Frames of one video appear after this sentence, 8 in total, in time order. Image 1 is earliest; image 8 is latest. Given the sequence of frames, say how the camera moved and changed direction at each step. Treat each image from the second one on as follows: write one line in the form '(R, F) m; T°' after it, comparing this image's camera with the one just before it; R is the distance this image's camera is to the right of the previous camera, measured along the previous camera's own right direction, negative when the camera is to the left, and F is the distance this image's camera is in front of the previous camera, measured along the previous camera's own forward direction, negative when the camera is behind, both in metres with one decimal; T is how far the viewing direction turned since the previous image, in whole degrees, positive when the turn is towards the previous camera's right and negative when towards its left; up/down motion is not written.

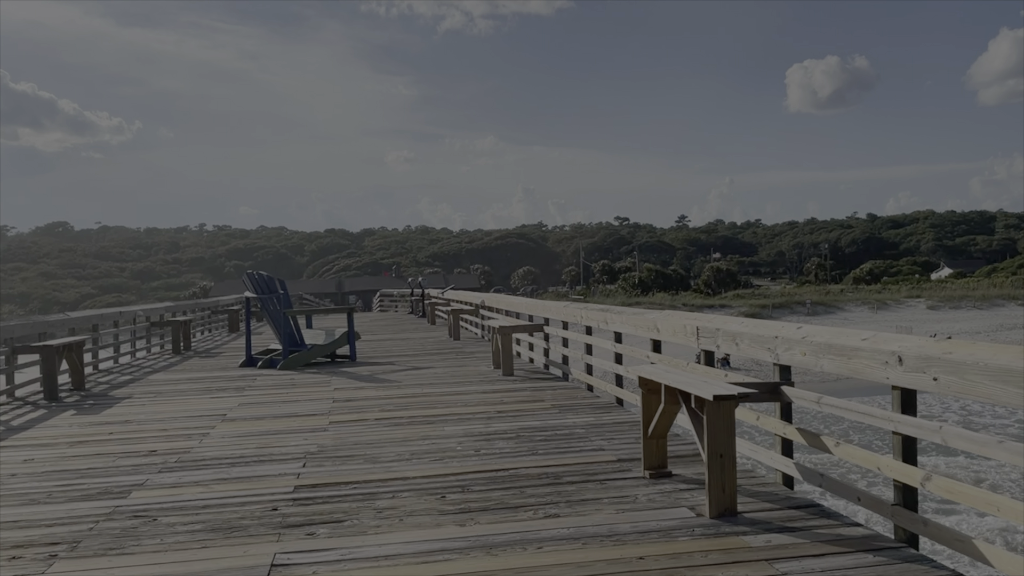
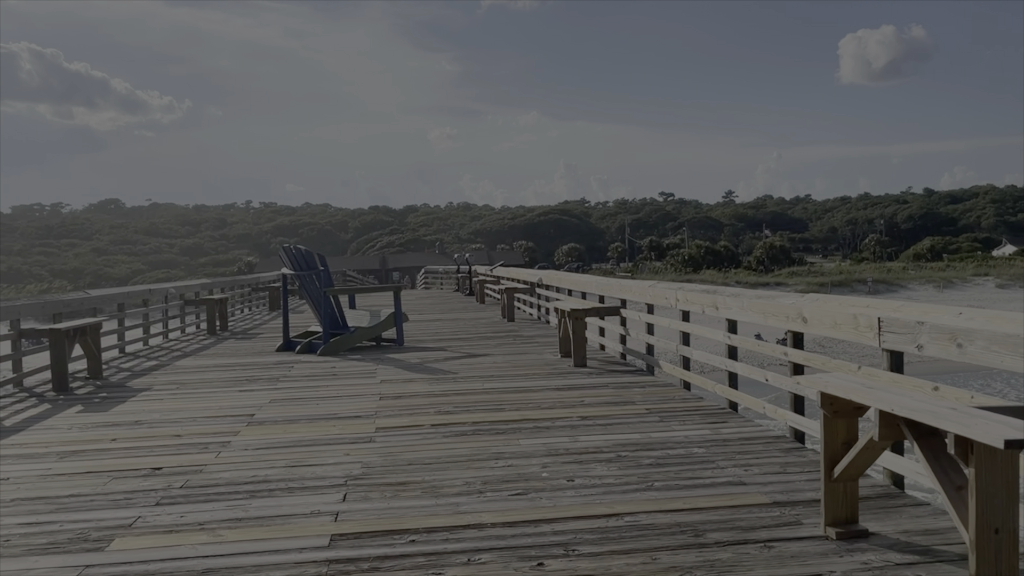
(-0.3, +1.1) m; -3°
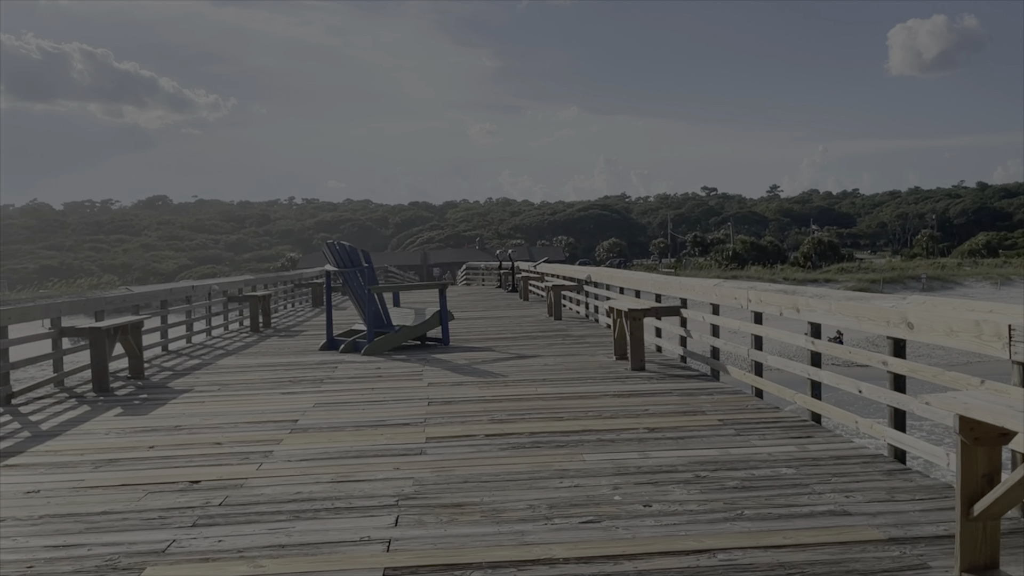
(-0.1, +0.3) m; -3°
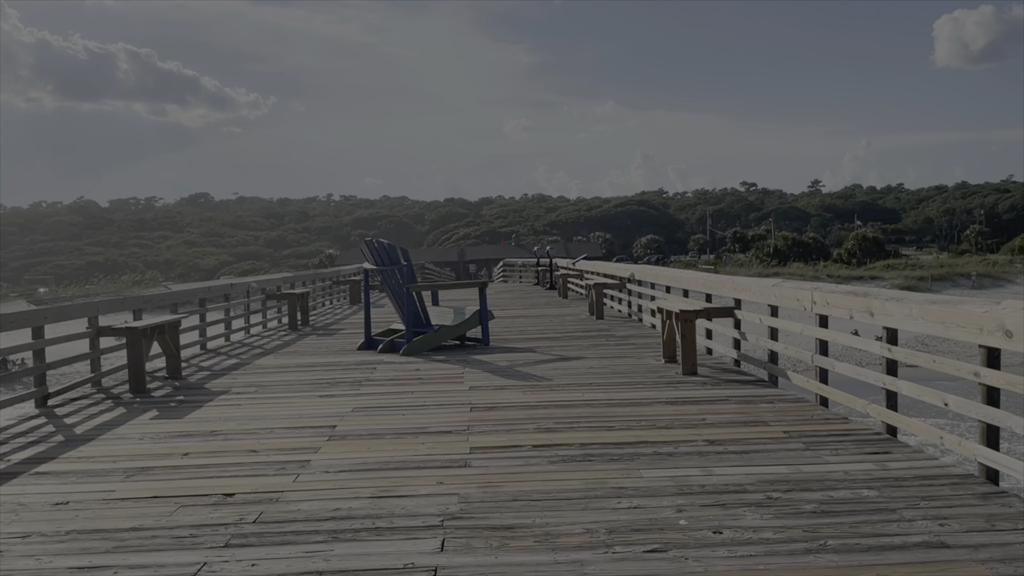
(-0.1, +0.2) m; -3°
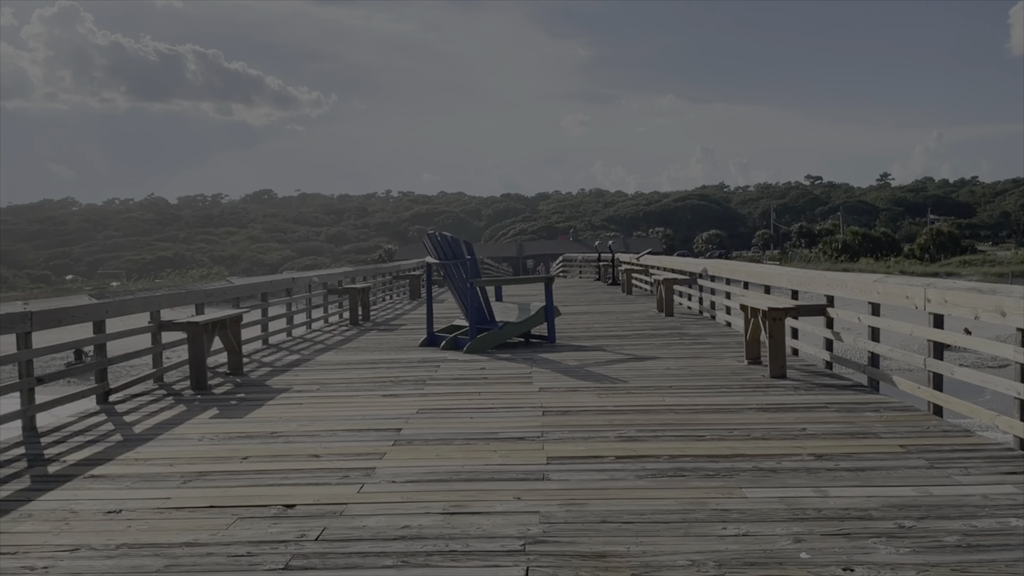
(-0.1, +0.3) m; -4°
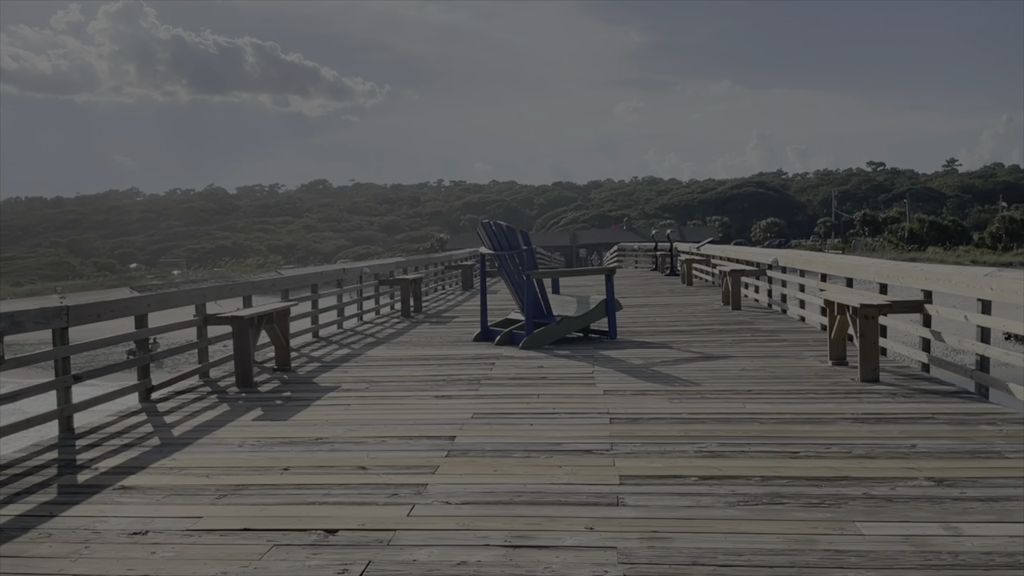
(-0.1, +0.4) m; -4°
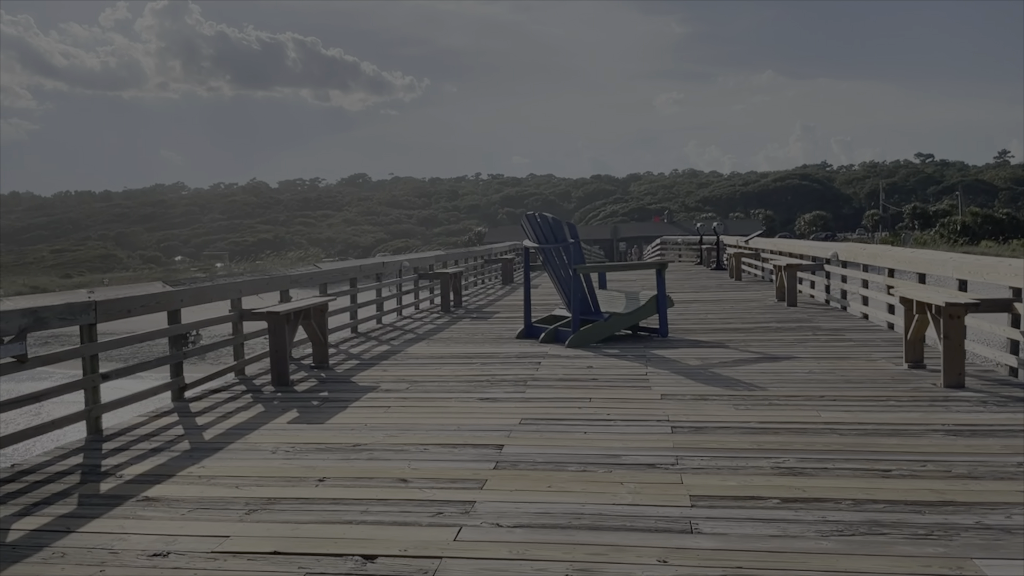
(-0.1, +0.3) m; -3°
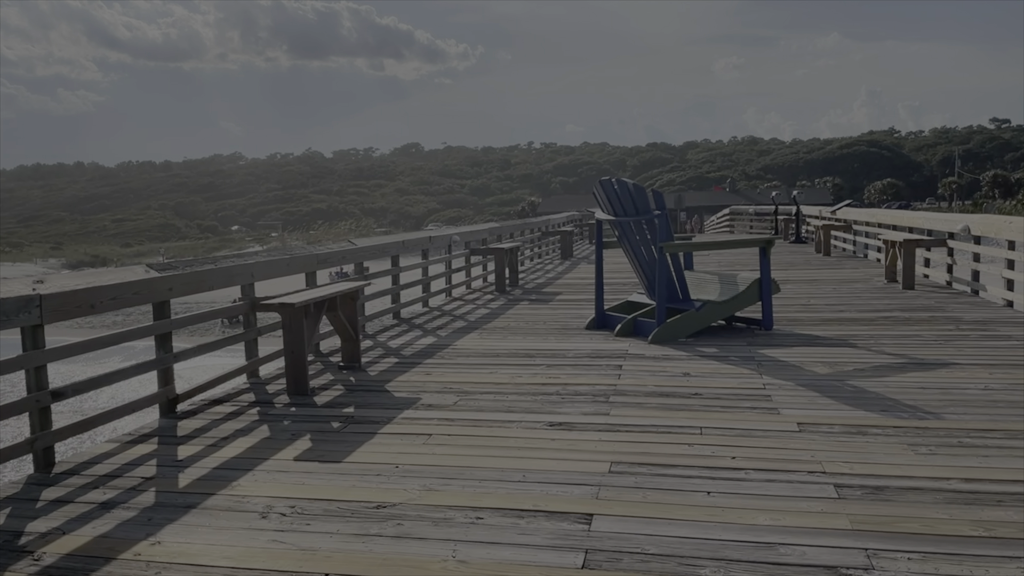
(-0.1, +1.2) m; -4°
